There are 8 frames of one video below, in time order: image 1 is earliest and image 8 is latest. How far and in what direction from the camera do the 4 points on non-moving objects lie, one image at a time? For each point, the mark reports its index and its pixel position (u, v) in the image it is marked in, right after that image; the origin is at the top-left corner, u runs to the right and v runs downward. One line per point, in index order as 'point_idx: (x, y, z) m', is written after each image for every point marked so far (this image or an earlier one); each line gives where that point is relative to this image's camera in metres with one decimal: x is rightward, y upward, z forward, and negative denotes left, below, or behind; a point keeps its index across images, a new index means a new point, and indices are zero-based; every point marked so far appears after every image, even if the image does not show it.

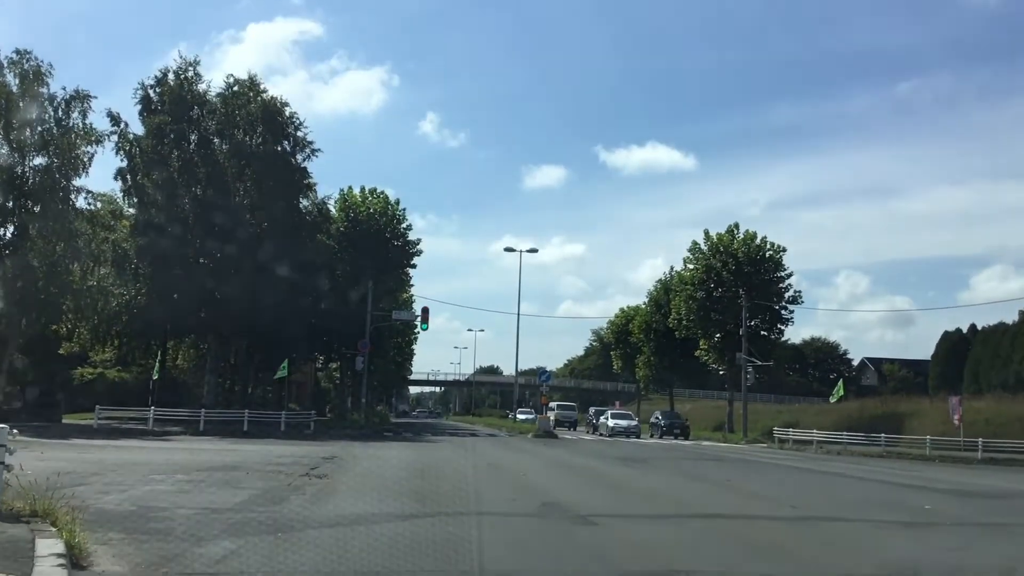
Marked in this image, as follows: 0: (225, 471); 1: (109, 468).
0: (-5.5, -3.5, +19.2) m
1: (-7.7, -3.5, +19.2) m
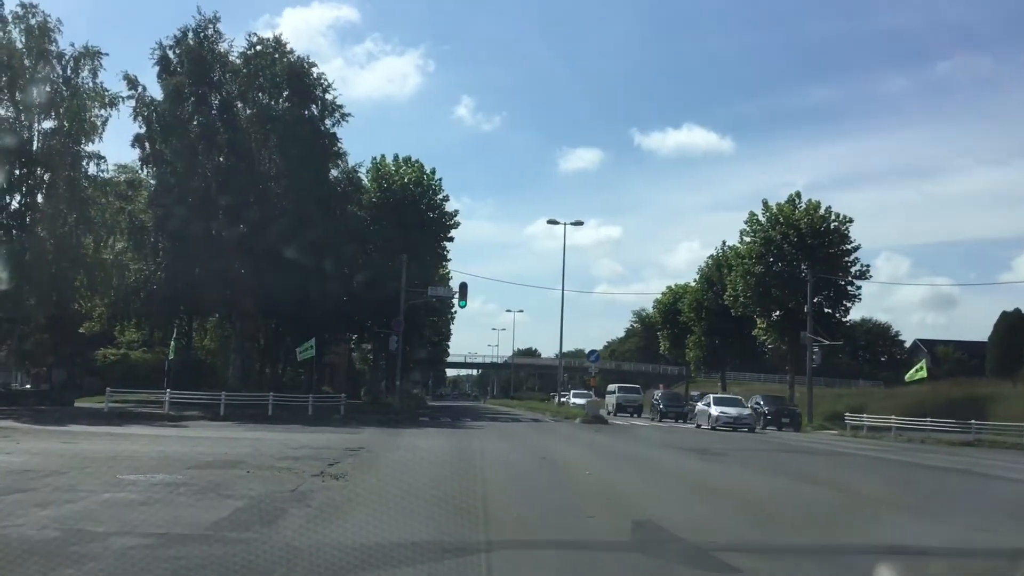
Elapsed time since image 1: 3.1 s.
0: (-4.5, -2.8, +15.5) m
1: (-6.7, -2.8, +15.6) m
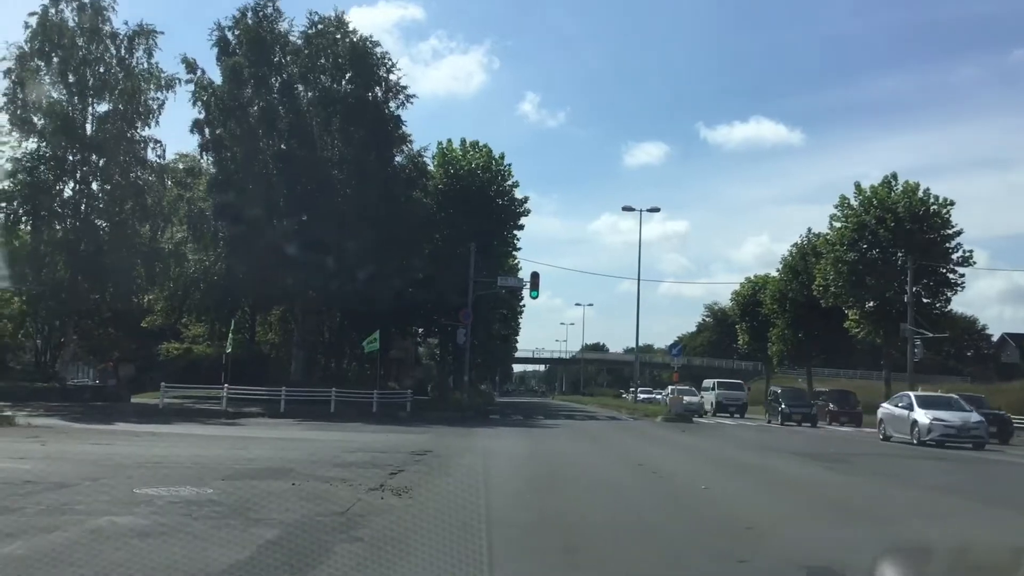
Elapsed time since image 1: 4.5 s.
0: (-3.2, -2.5, +12.9) m
1: (-5.4, -2.5, +13.2) m
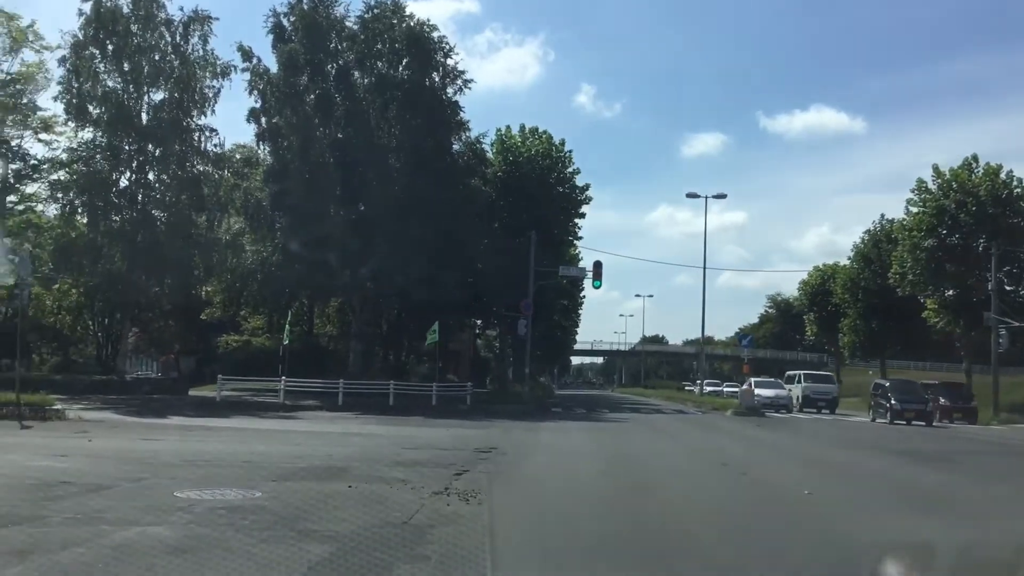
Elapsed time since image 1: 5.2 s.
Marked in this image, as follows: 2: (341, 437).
0: (-2.3, -2.3, +11.8) m
1: (-4.4, -2.3, +12.1) m
2: (-3.3, -2.9, +19.6) m
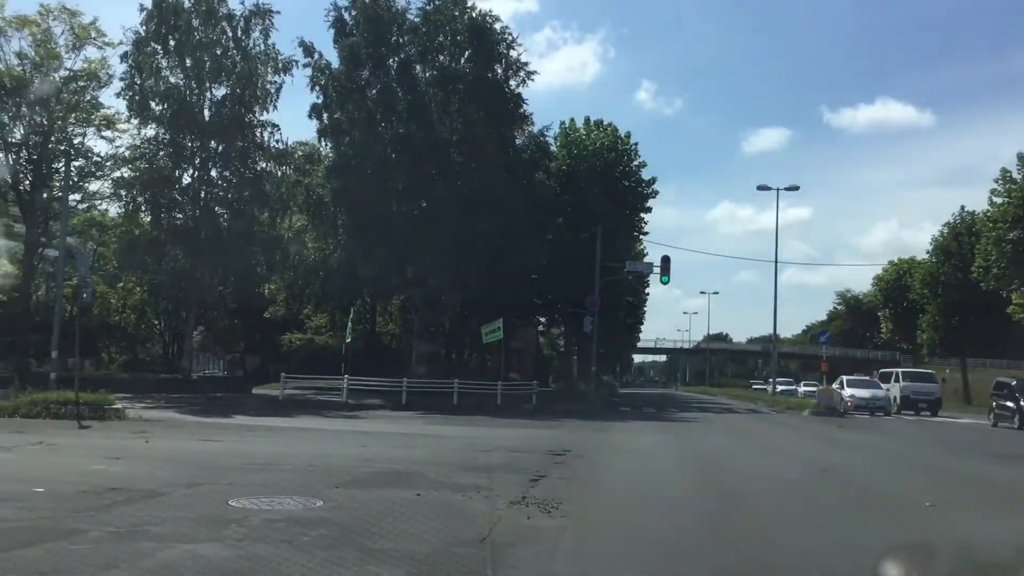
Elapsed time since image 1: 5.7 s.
0: (-1.4, -2.2, +10.8) m
1: (-3.5, -2.2, +11.3) m
2: (-2.0, -2.8, +18.7) m
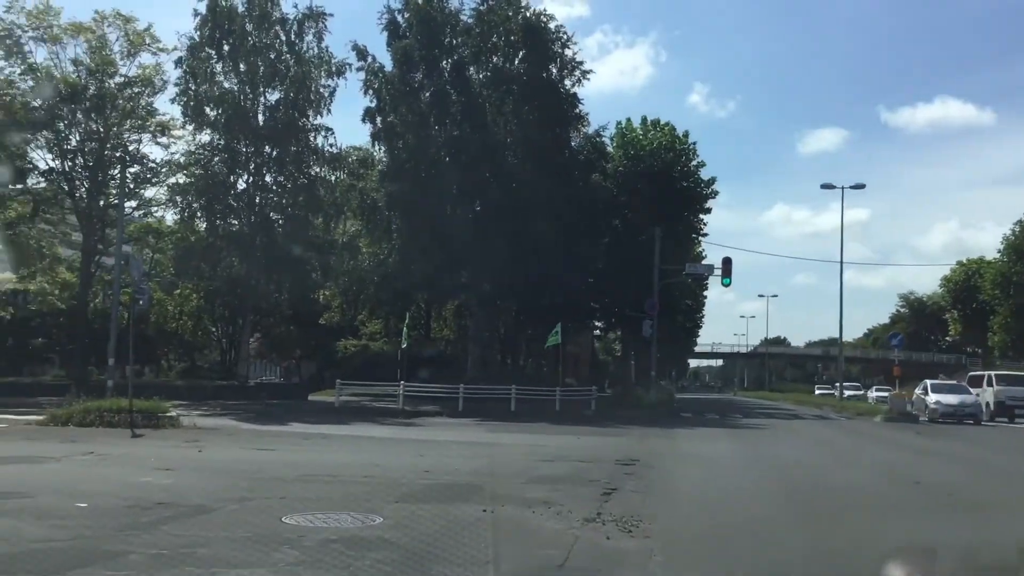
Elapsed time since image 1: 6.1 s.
0: (-0.7, -2.2, +10.1) m
1: (-2.8, -2.2, +10.6) m
2: (-0.8, -2.8, +18.0) m
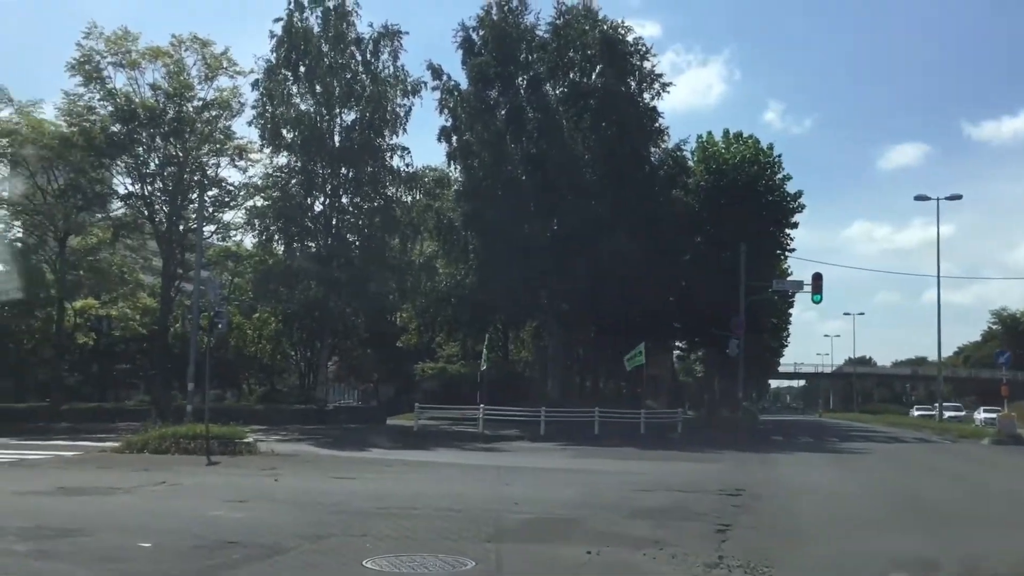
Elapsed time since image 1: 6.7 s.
0: (+0.3, -2.3, +9.0) m
1: (-1.8, -2.4, +9.7) m
2: (+0.7, -3.1, +16.9) m
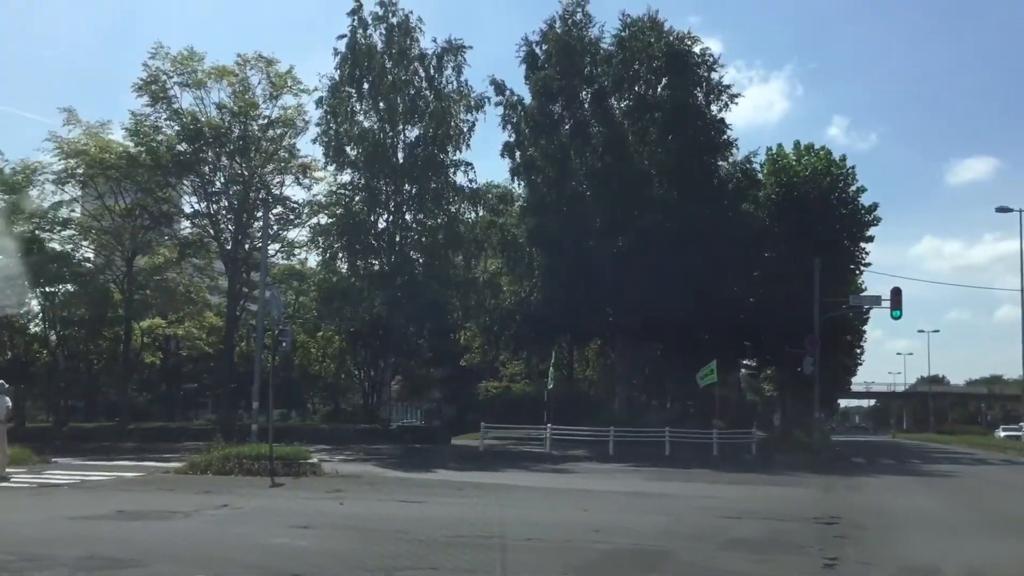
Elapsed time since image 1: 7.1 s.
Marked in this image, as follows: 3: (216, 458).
0: (+1.0, -2.4, +8.1) m
1: (-1.0, -2.5, +9.0) m
2: (+1.9, -3.4, +16.0) m
3: (-5.5, -3.2, +18.7) m
